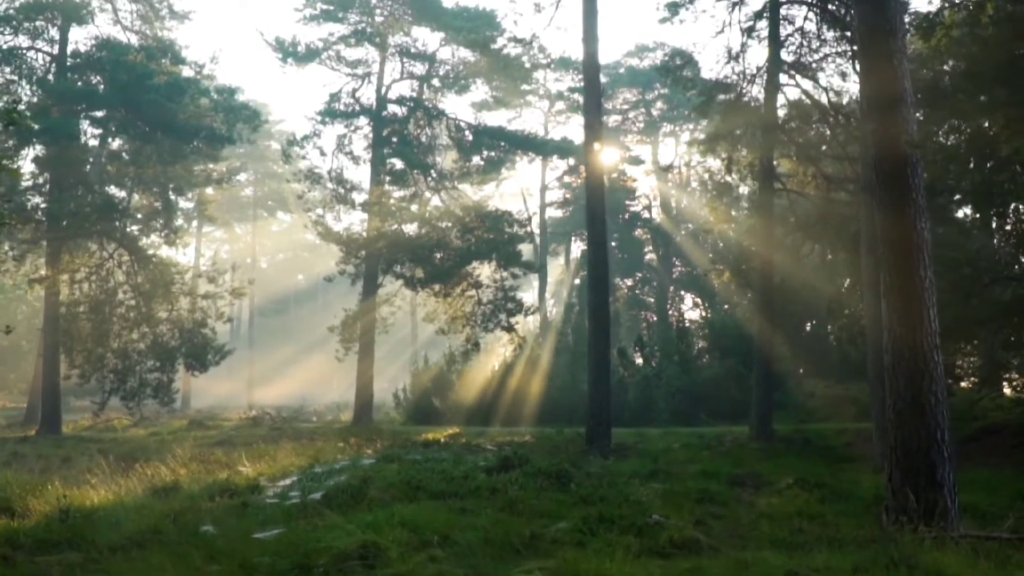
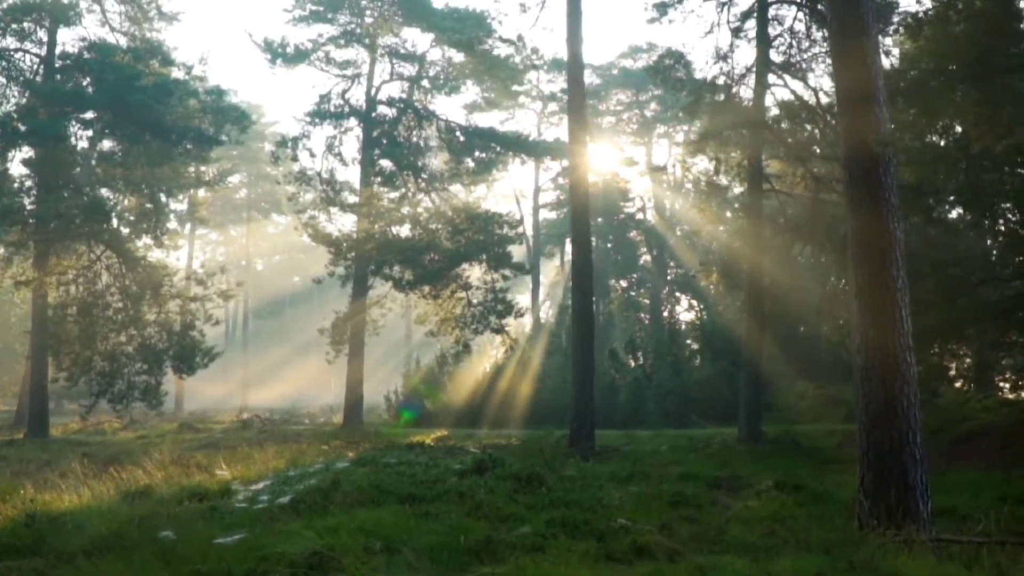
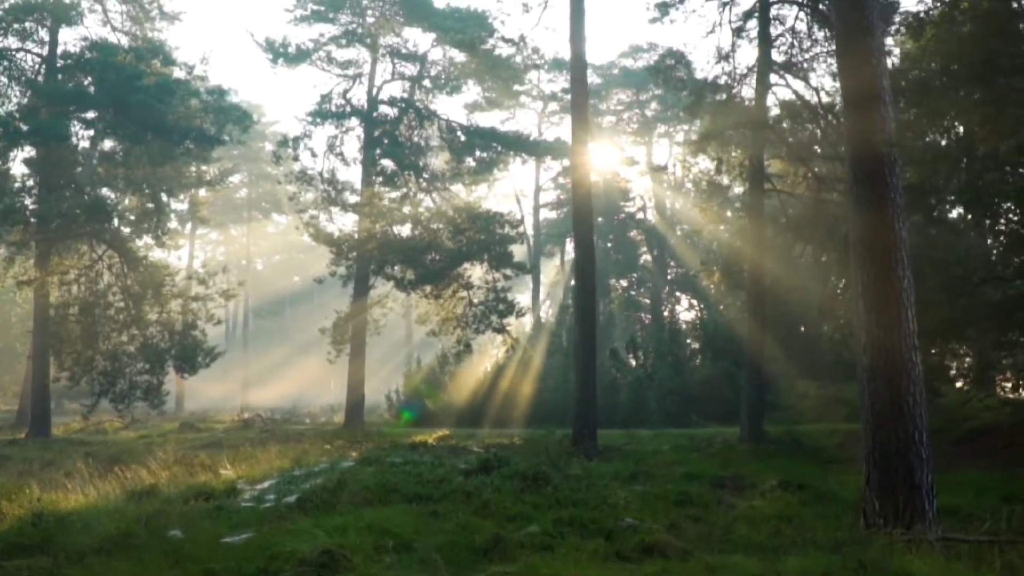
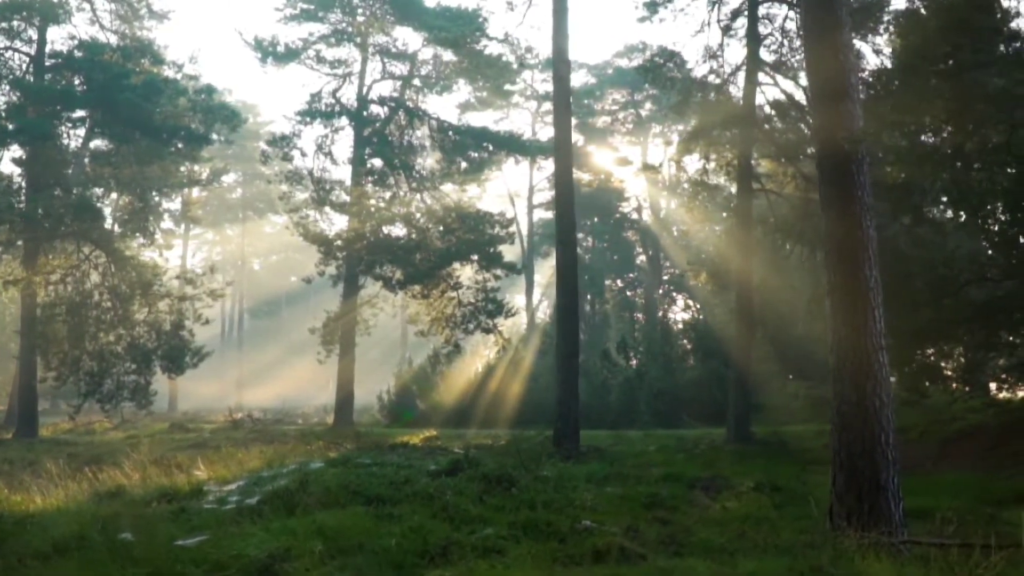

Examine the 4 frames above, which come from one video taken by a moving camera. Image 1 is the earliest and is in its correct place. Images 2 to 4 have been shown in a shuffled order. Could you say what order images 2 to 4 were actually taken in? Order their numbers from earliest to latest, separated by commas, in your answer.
3, 2, 4
